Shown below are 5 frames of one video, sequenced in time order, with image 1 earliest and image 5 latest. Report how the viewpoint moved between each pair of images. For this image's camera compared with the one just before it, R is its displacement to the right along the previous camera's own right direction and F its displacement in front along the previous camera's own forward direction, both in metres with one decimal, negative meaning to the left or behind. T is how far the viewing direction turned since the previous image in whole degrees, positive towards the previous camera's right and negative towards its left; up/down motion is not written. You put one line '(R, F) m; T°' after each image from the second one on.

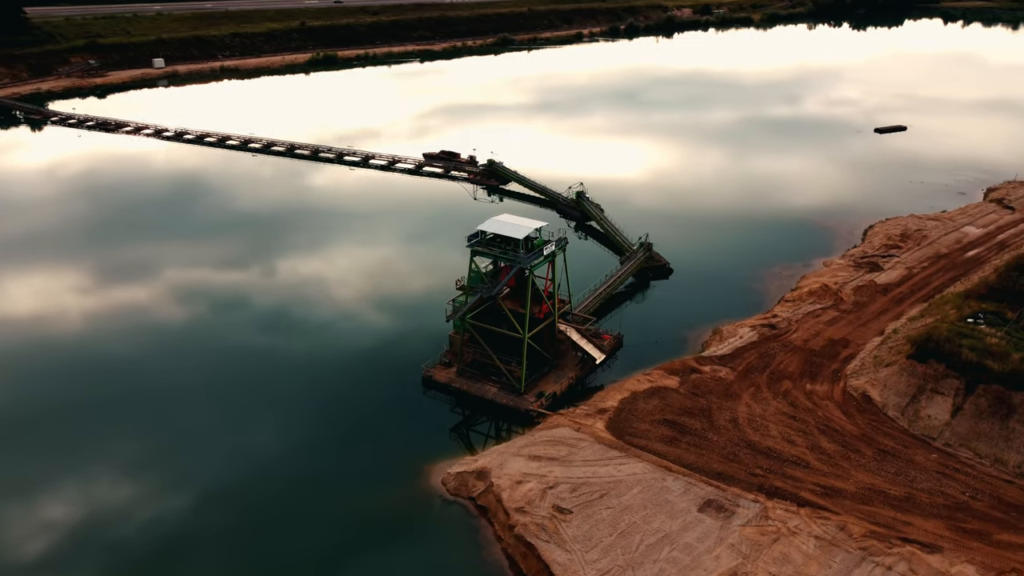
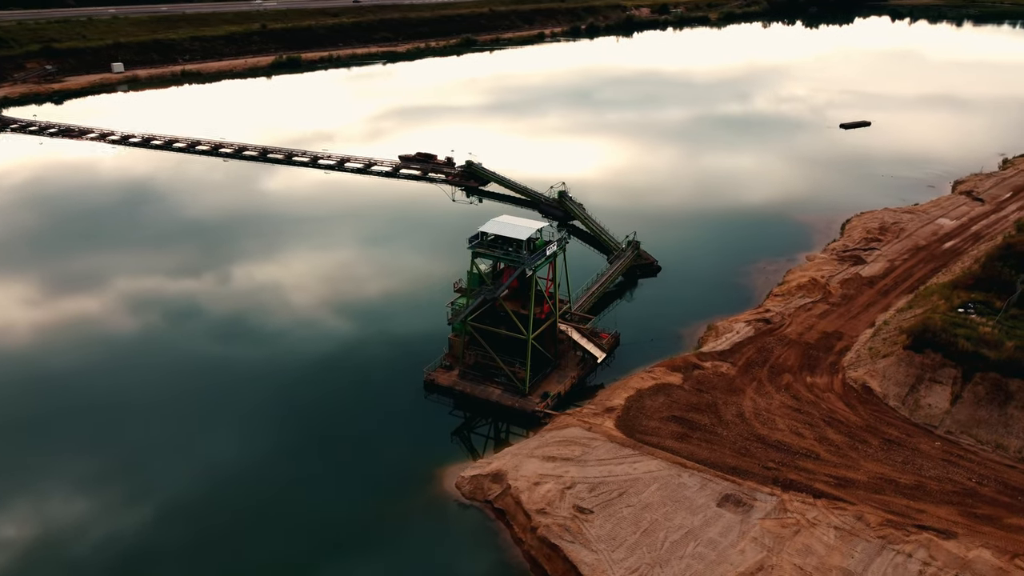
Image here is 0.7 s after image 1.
(-1.7, +0.1) m; +3°
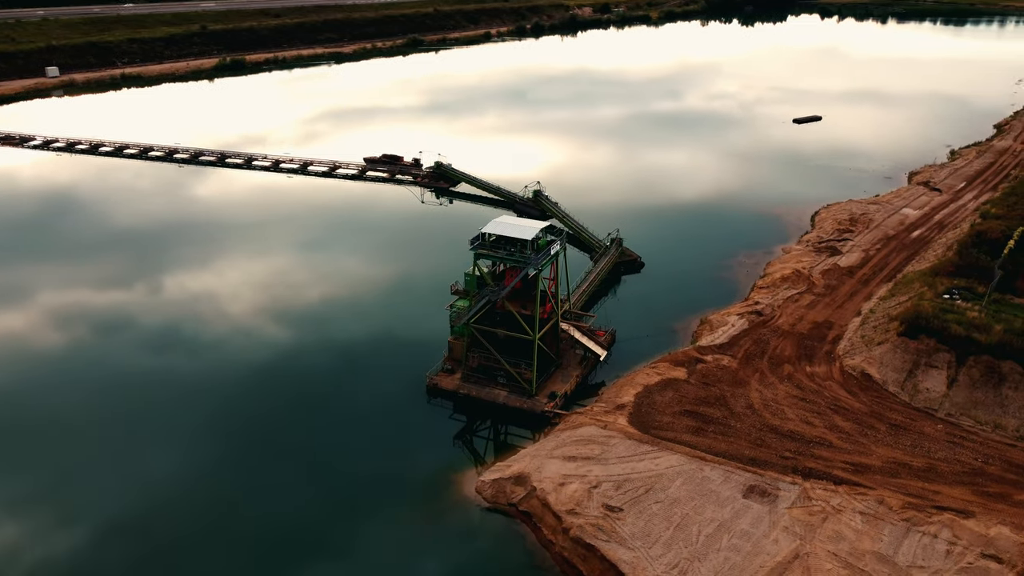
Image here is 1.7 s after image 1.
(-2.5, +0.3) m; +4°
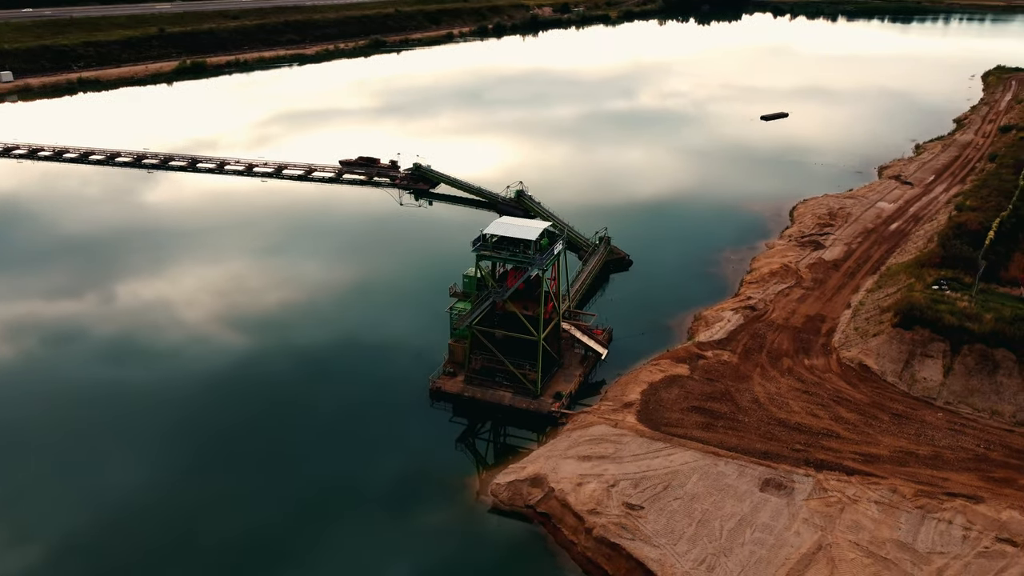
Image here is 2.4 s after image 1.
(-1.7, +0.2) m; +3°
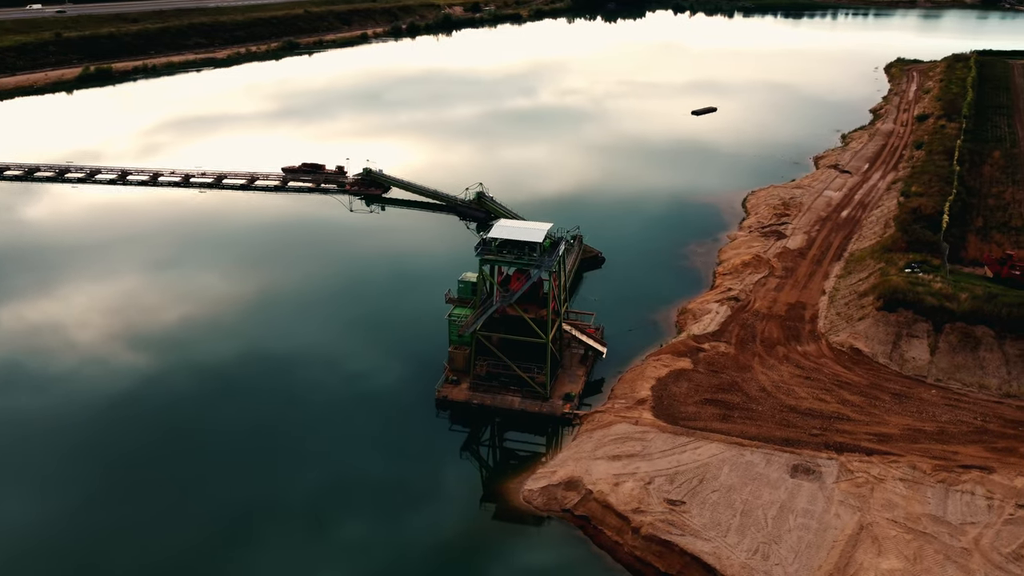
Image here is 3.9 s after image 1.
(-3.7, +0.5) m; +7°
